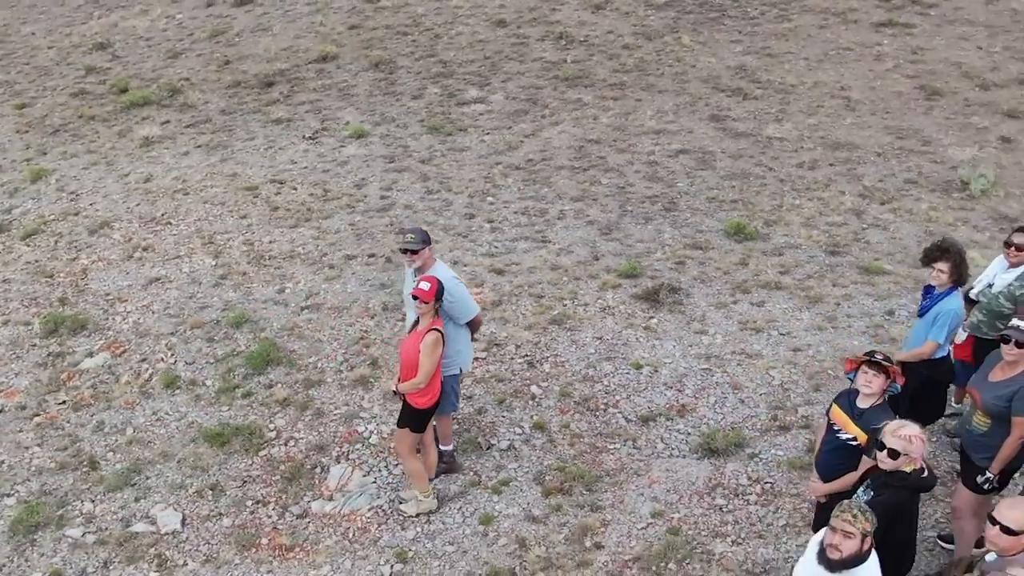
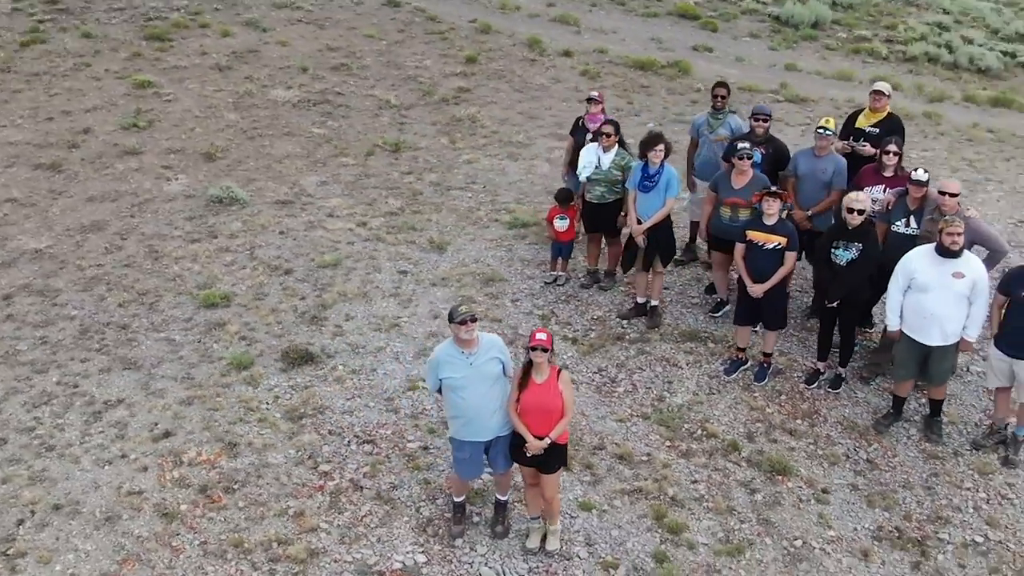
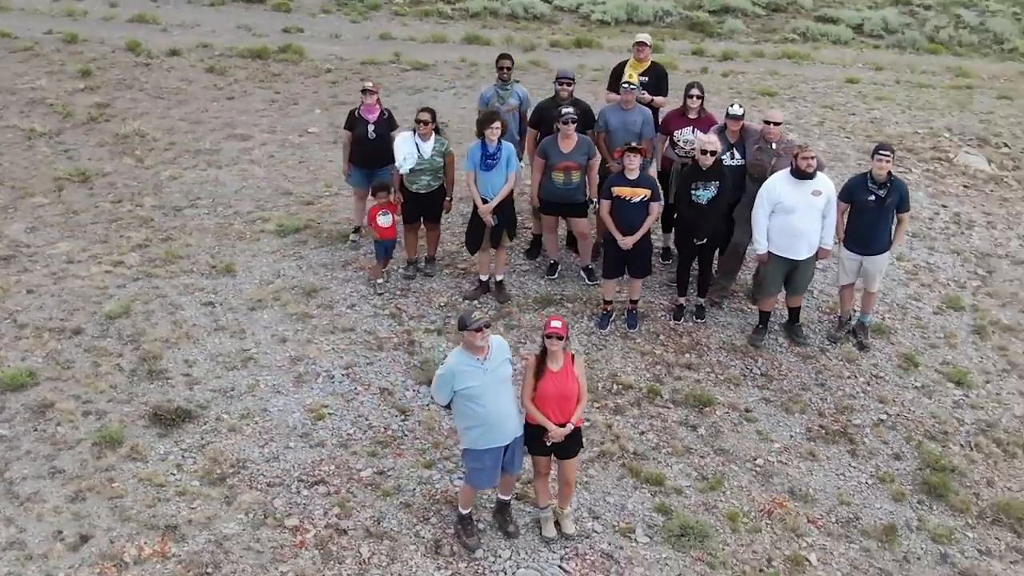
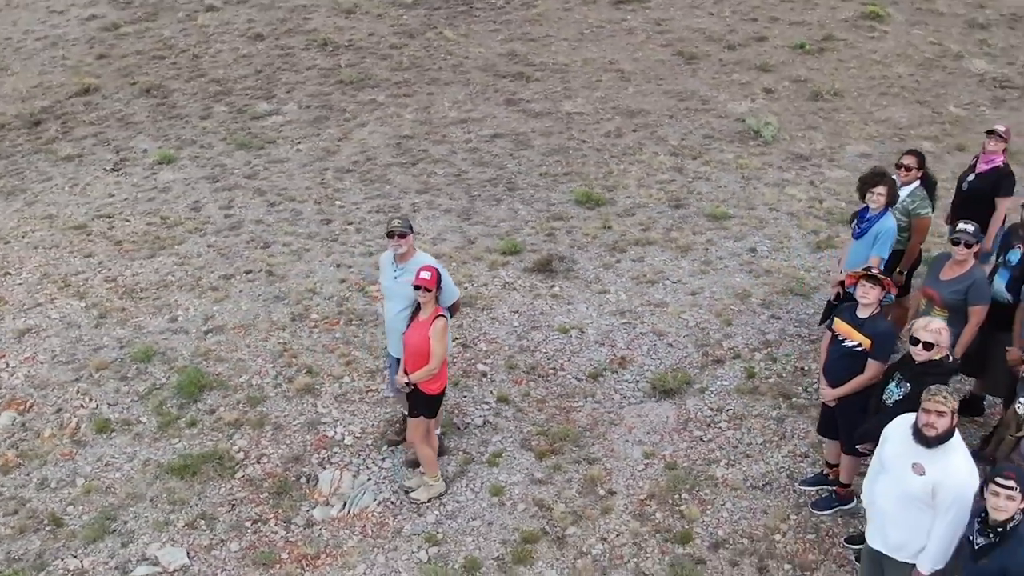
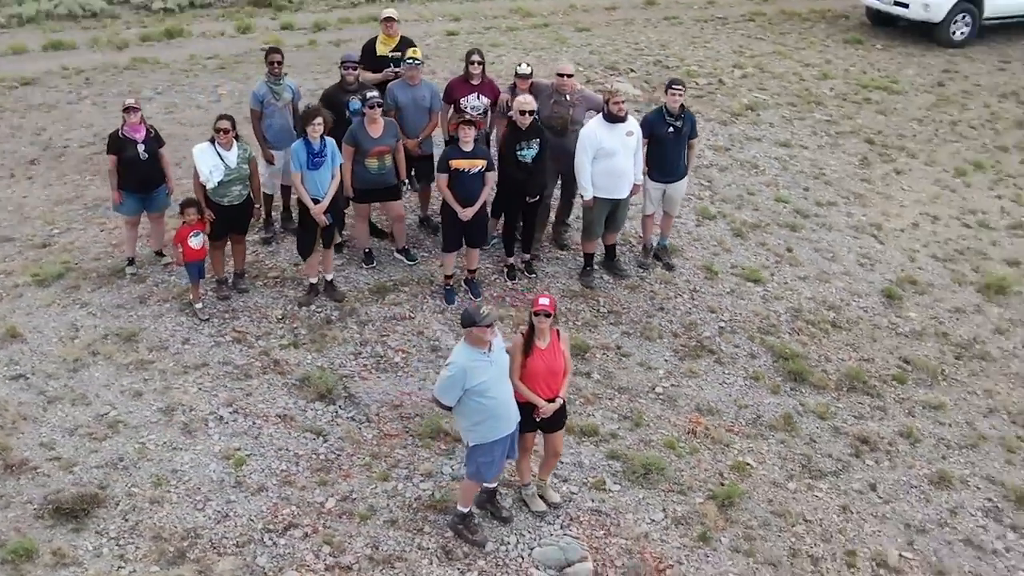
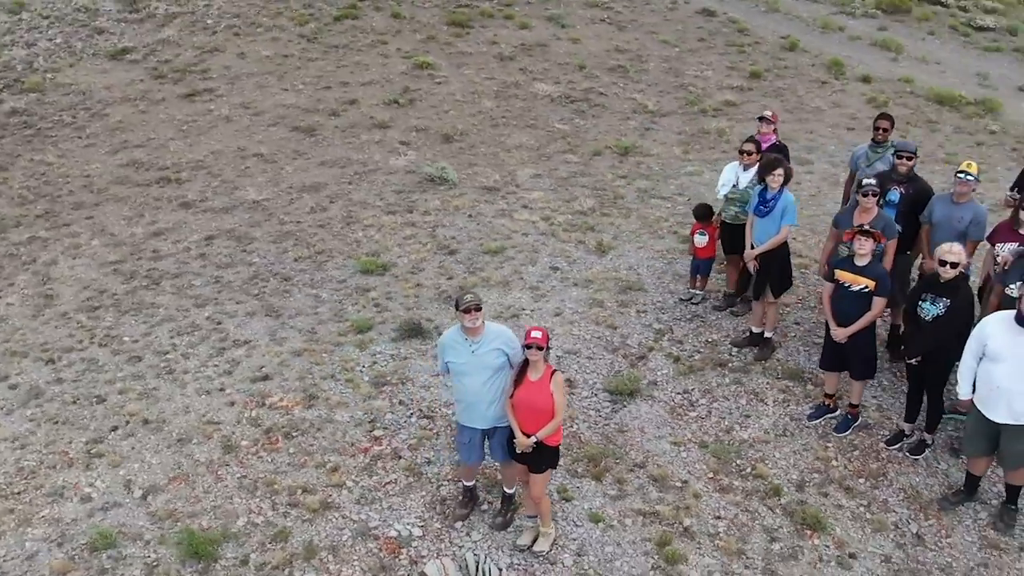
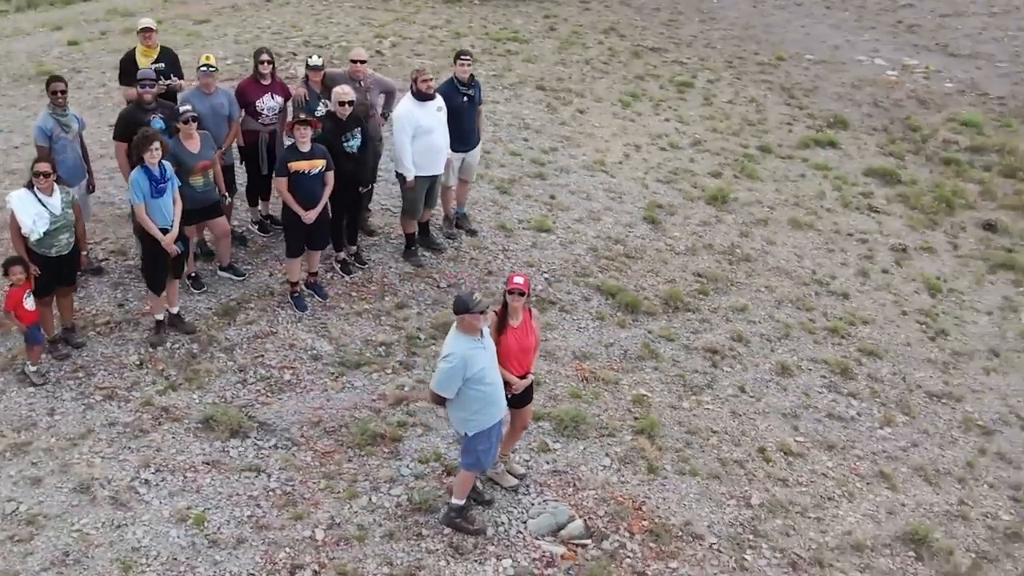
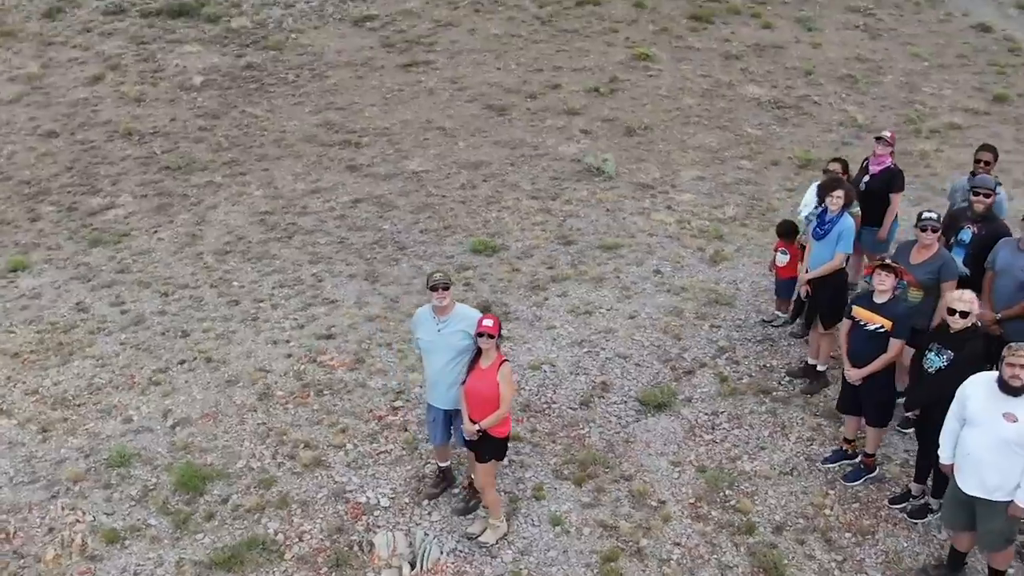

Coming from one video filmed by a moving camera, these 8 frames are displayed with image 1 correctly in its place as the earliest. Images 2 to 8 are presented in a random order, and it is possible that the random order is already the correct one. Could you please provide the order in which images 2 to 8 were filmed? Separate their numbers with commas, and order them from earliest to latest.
4, 8, 6, 2, 3, 5, 7
